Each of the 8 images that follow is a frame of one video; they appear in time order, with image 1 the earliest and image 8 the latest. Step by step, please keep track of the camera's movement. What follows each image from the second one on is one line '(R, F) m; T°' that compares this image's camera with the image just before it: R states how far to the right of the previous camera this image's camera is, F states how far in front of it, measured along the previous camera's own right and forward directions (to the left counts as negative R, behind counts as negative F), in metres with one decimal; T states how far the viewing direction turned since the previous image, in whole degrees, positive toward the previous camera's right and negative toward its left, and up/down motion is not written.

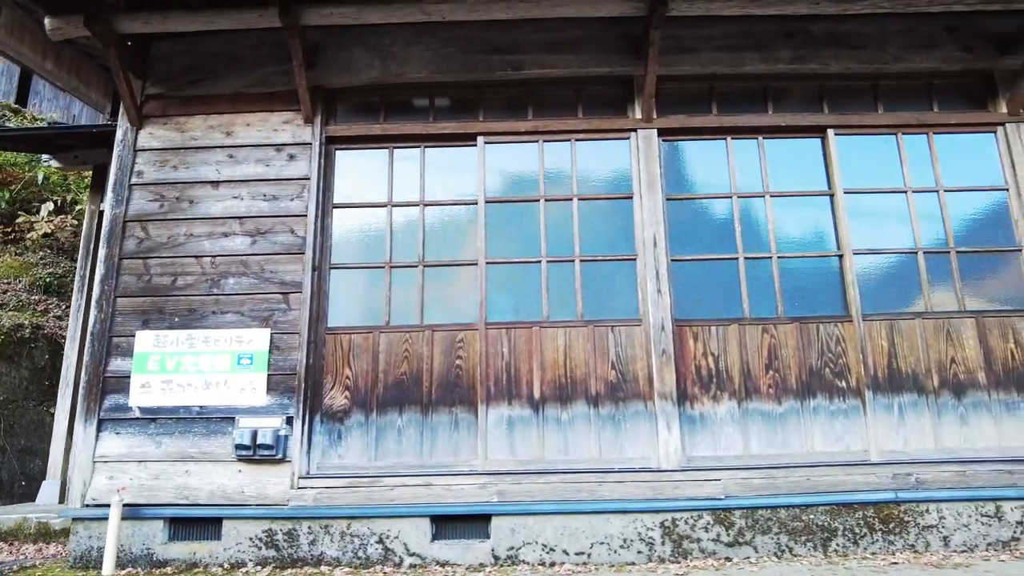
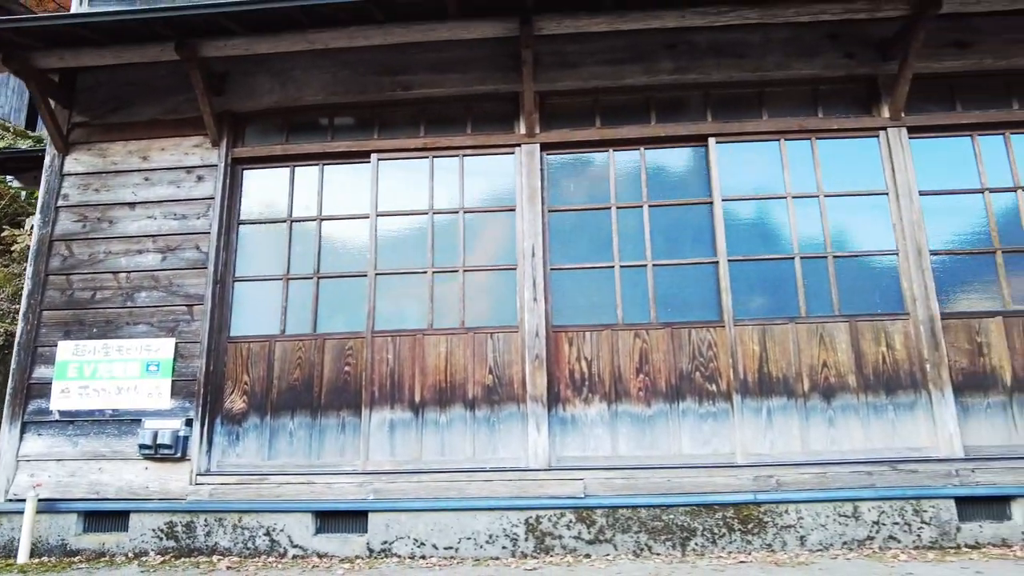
(+1.0, -0.2) m; -3°
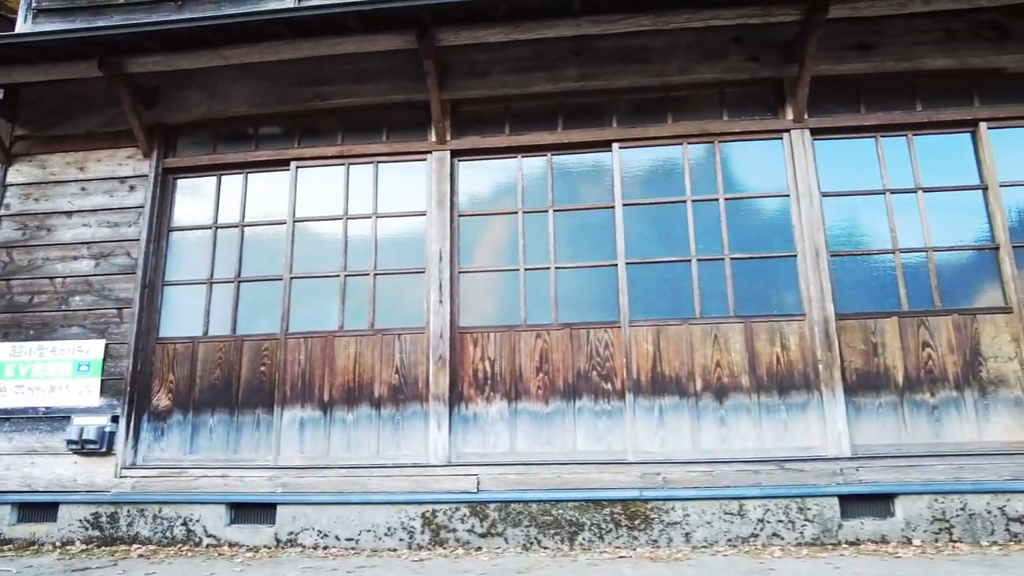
(+0.8, -0.1) m; -2°
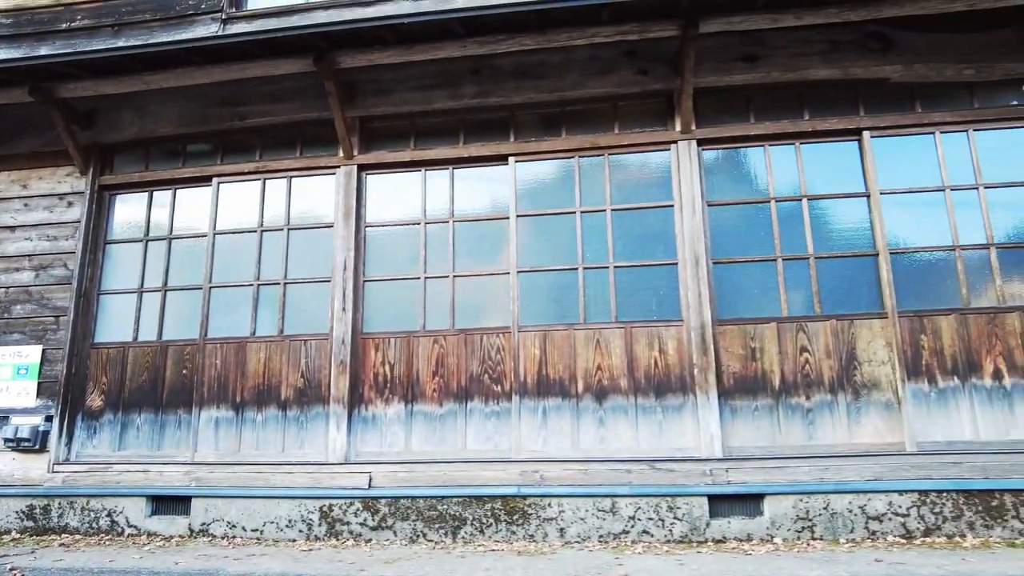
(+0.9, -0.2) m; -2°
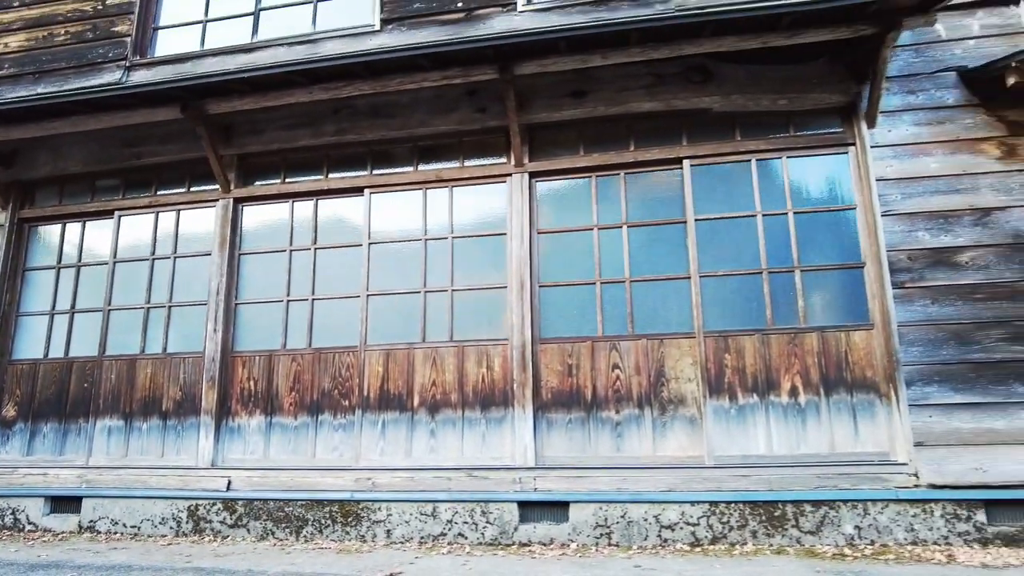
(+1.5, -0.4) m; -3°
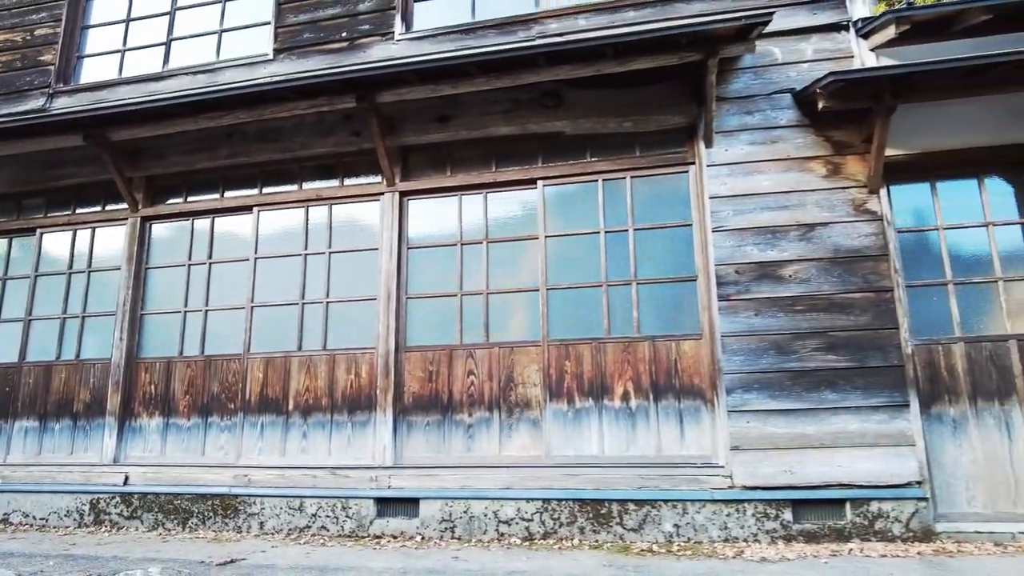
(+1.3, -0.3) m; -2°
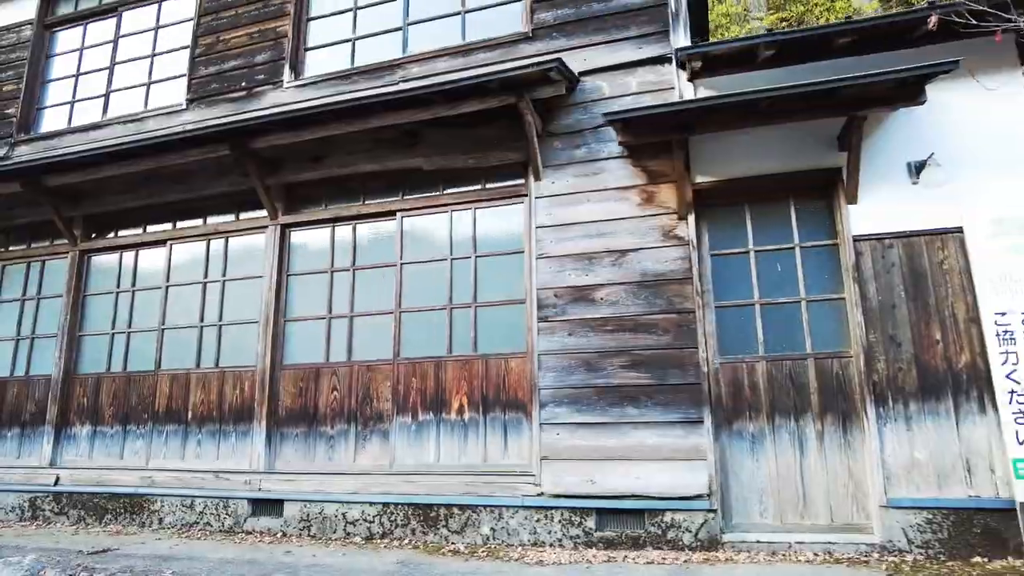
(+1.8, -0.4) m; -5°
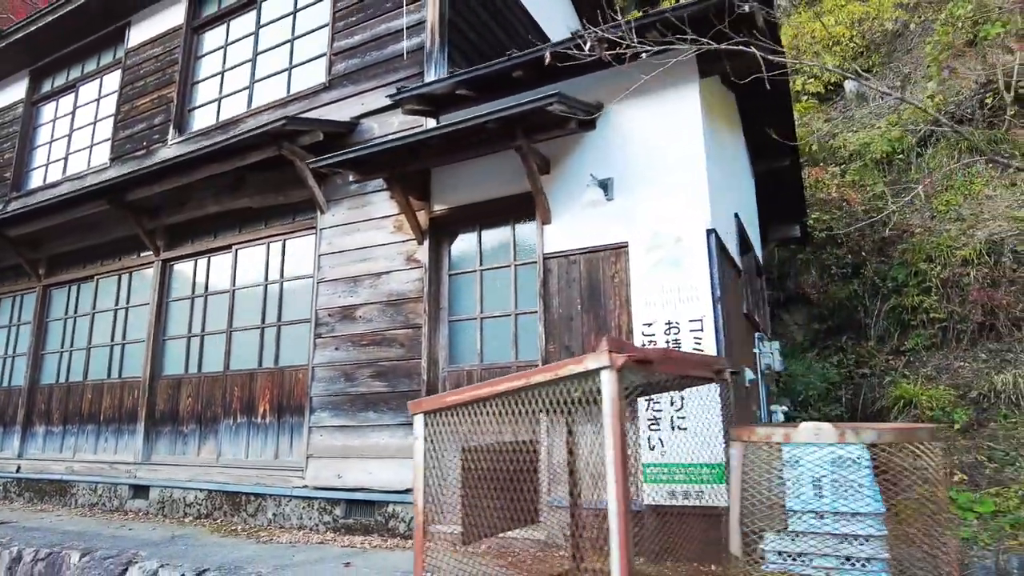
(+3.1, -0.3) m; -10°
